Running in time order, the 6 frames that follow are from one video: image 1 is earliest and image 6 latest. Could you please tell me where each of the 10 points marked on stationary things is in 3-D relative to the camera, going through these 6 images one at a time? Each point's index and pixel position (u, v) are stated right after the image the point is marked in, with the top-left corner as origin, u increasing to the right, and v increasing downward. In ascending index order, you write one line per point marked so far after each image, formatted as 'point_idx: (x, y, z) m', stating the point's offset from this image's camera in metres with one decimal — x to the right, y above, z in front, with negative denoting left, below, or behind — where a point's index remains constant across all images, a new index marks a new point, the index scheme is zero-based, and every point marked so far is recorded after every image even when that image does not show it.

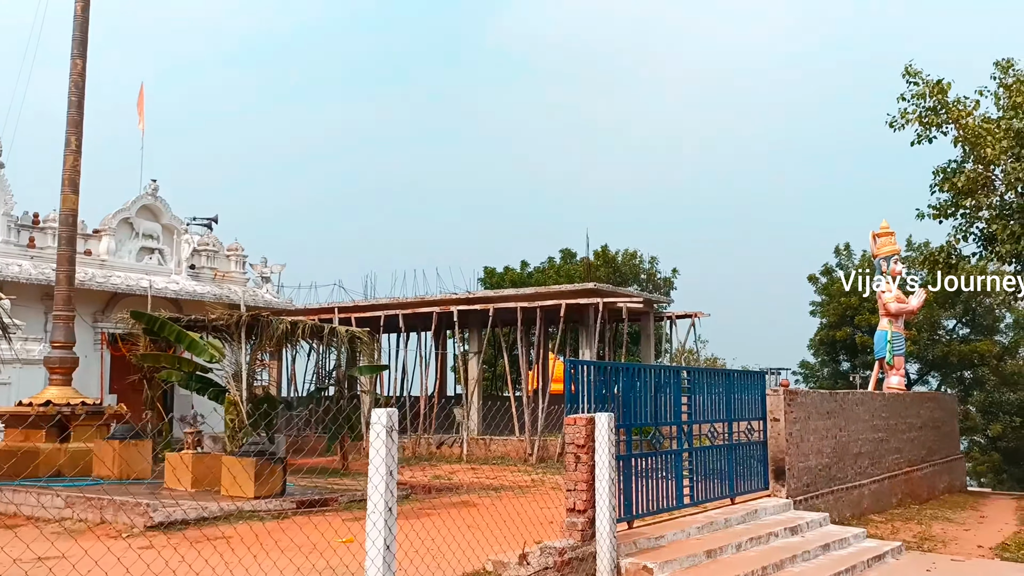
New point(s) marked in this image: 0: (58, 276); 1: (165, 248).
0: (-5.5, +0.1, +11.2) m
1: (-5.9, +0.7, +15.5) m
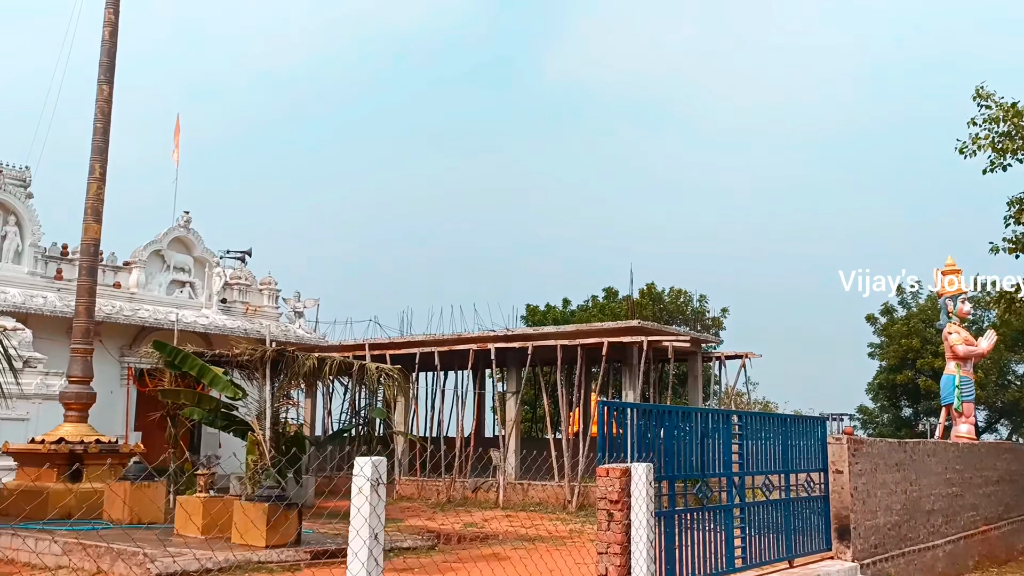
0: (-5.1, -0.2, +10.8) m
1: (-5.3, +0.1, +15.1) m
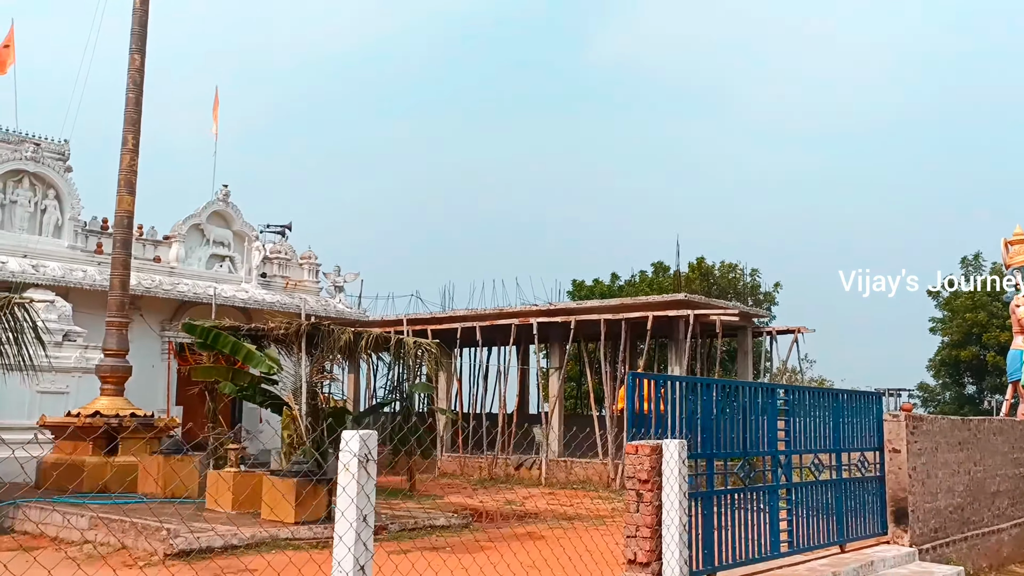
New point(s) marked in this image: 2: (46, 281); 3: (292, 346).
0: (-4.7, +0.1, +10.7) m
1: (-4.6, +0.5, +15.0) m
2: (-6.1, +0.1, +12.0) m
3: (-3.1, -0.8, +12.7) m
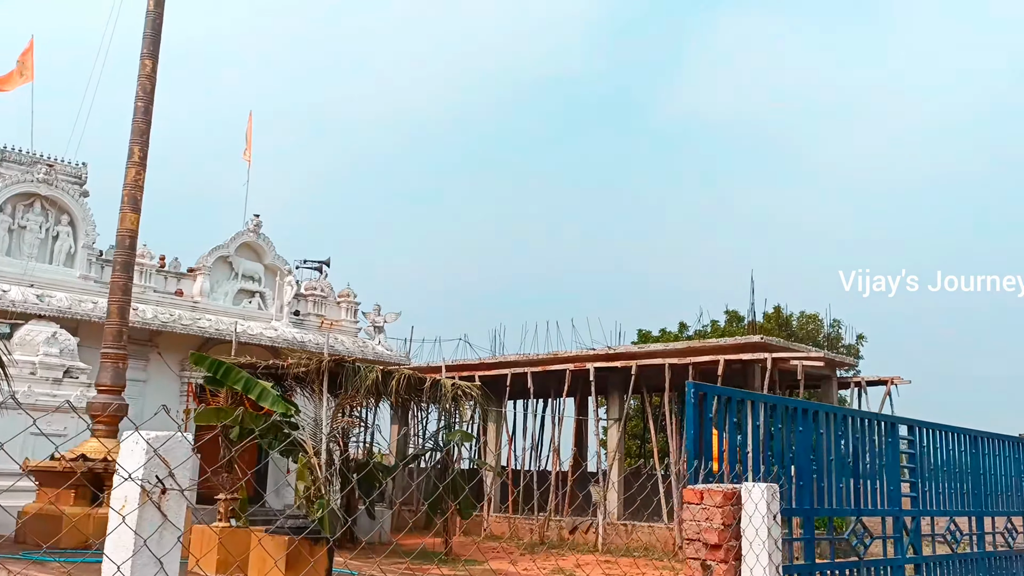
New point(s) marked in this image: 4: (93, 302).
0: (-4.2, -0.2, +9.5) m
1: (-3.8, 0.0, +13.9) m
2: (-5.5, -0.3, +11.0) m
3: (-2.5, -1.2, +11.4) m
4: (-5.3, -0.2, +11.5) m
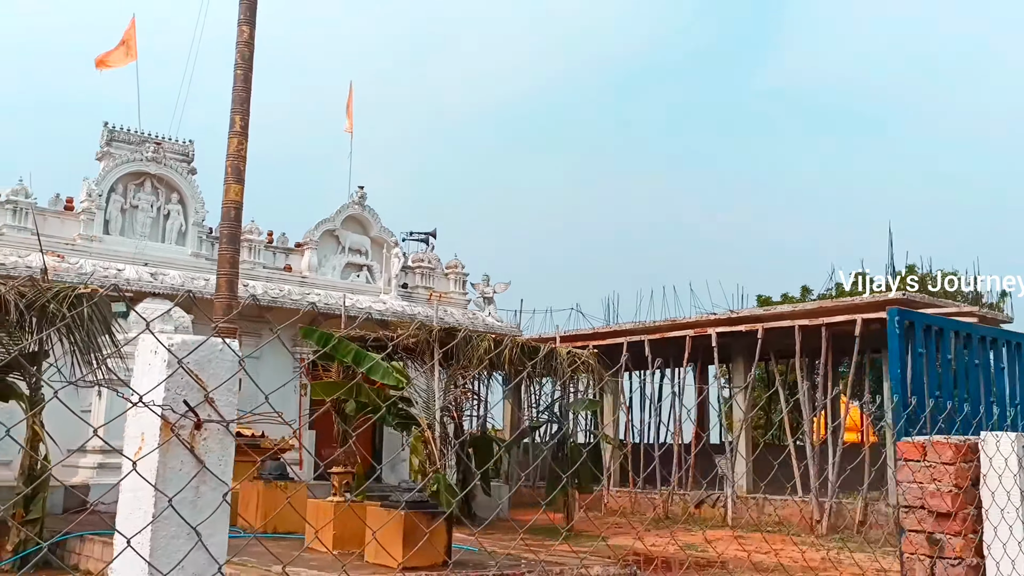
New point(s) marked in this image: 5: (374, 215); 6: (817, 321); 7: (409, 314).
0: (-3.0, +0.1, +9.4) m
1: (-2.1, +0.4, +13.6) m
2: (-4.2, 0.0, +11.0) m
3: (-1.1, -0.8, +11.0) m
4: (-3.9, +0.1, +11.4) m
5: (-2.1, +1.1, +13.7) m
6: (+4.1, -0.4, +12.2) m
7: (-1.5, -0.4, +13.0) m
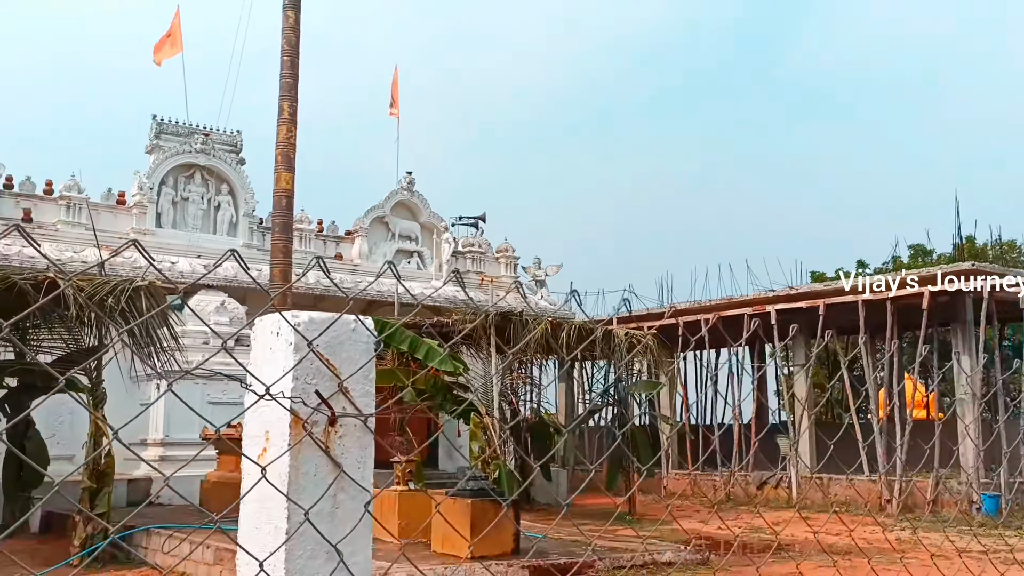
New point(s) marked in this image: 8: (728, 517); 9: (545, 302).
0: (-2.4, +0.2, +9.3) m
1: (-1.3, +0.6, +13.5) m
2: (-3.5, +0.1, +10.9) m
3: (-0.4, -0.7, +10.9) m
4: (-3.2, +0.2, +11.4) m
5: (-1.3, +1.3, +13.6) m
6: (+4.8, -0.1, +11.8) m
7: (-0.7, -0.2, +12.9) m
8: (+2.6, -2.8, +11.1) m
9: (+0.5, -0.2, +14.3) m
